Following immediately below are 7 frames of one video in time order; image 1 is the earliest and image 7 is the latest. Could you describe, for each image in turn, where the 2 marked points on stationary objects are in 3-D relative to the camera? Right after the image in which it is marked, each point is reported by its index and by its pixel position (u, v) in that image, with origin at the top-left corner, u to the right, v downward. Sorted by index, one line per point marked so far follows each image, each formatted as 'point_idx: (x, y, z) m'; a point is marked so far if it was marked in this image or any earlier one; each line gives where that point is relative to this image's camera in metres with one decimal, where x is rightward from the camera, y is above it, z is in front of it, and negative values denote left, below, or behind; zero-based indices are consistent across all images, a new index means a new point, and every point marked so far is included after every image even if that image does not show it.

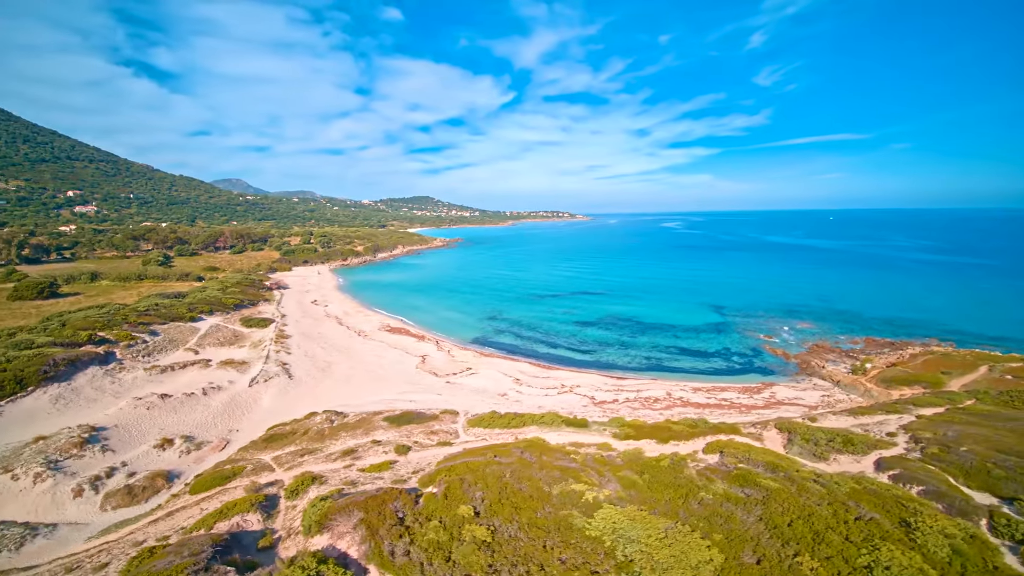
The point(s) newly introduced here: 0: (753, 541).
0: (+6.0, -6.3, +11.4) m
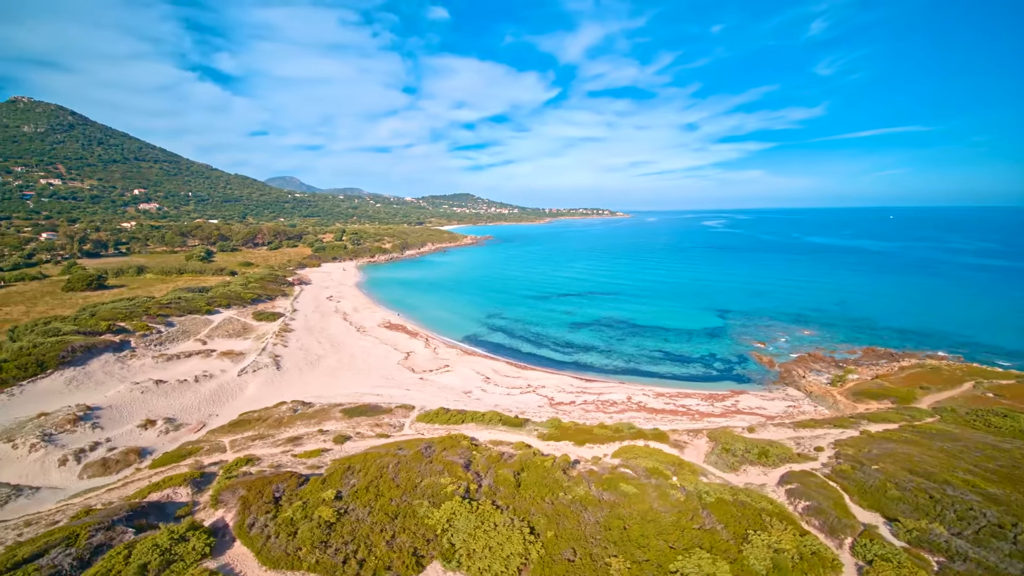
0: (+1.8, -6.7, +12.2) m
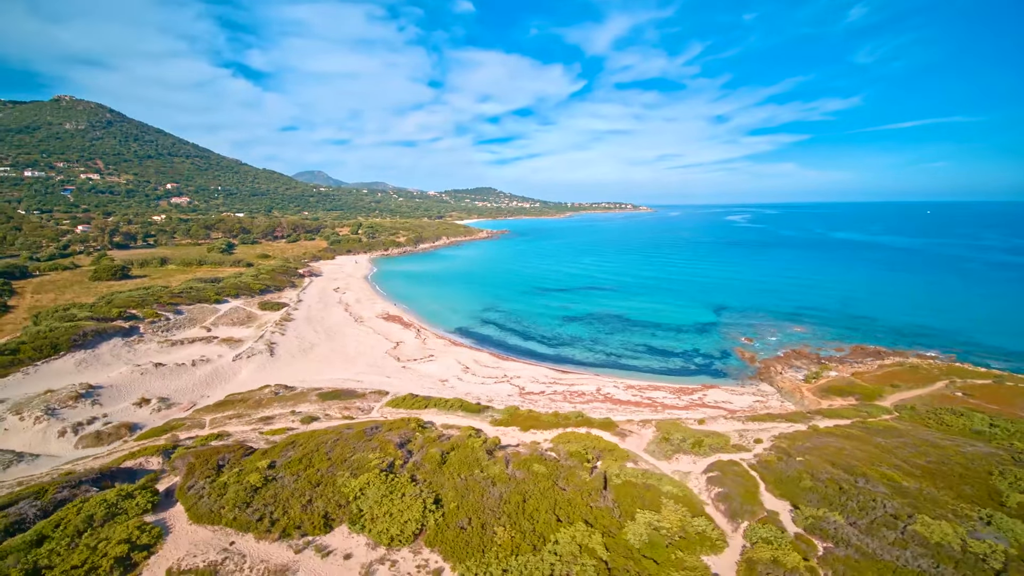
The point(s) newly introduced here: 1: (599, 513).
0: (-1.0, -6.5, +13.4) m
1: (+2.5, -6.6, +13.4) m
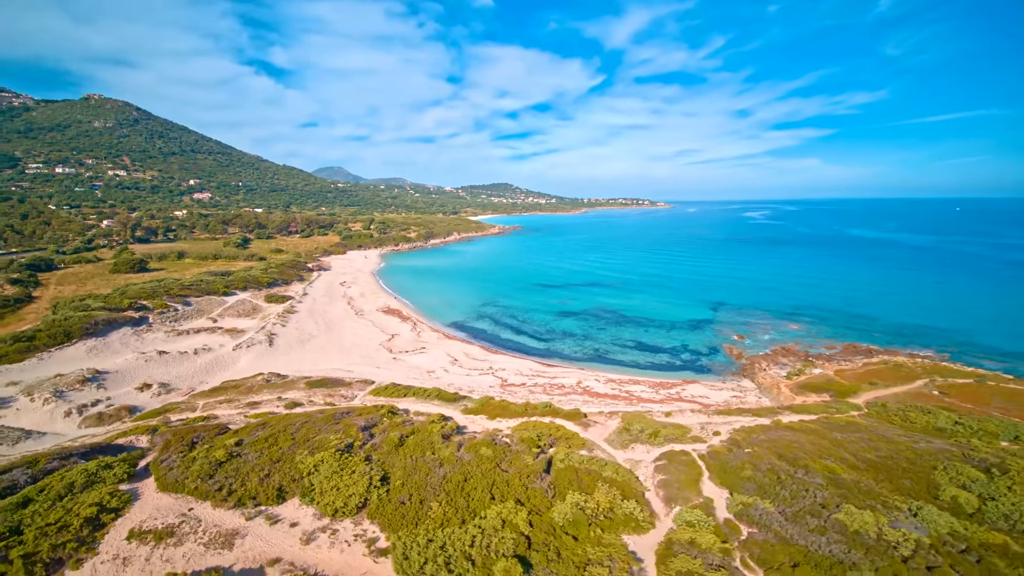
0: (-2.9, -6.3, +14.4) m
1: (+0.6, -6.4, +14.3) m
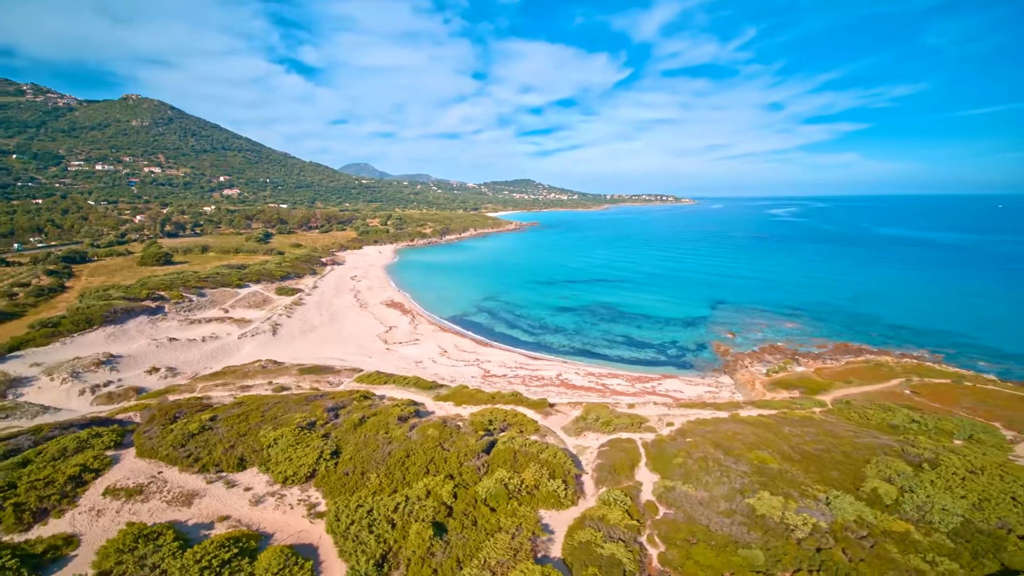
0: (-5.1, -6.0, +15.9) m
1: (-1.6, -6.2, +15.6) m
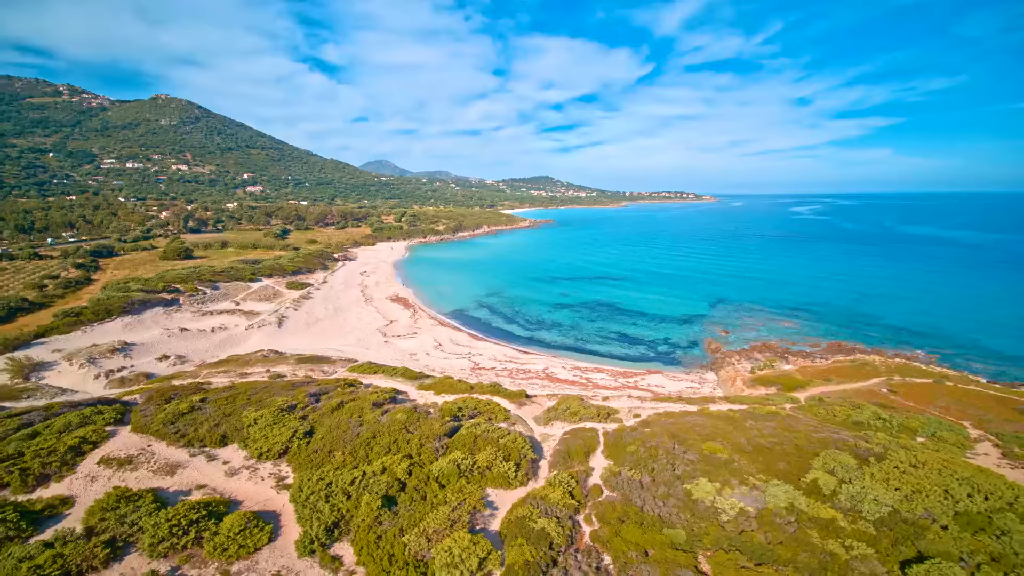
0: (-6.7, -5.8, +17.3) m
1: (-3.2, -6.0, +16.8) m
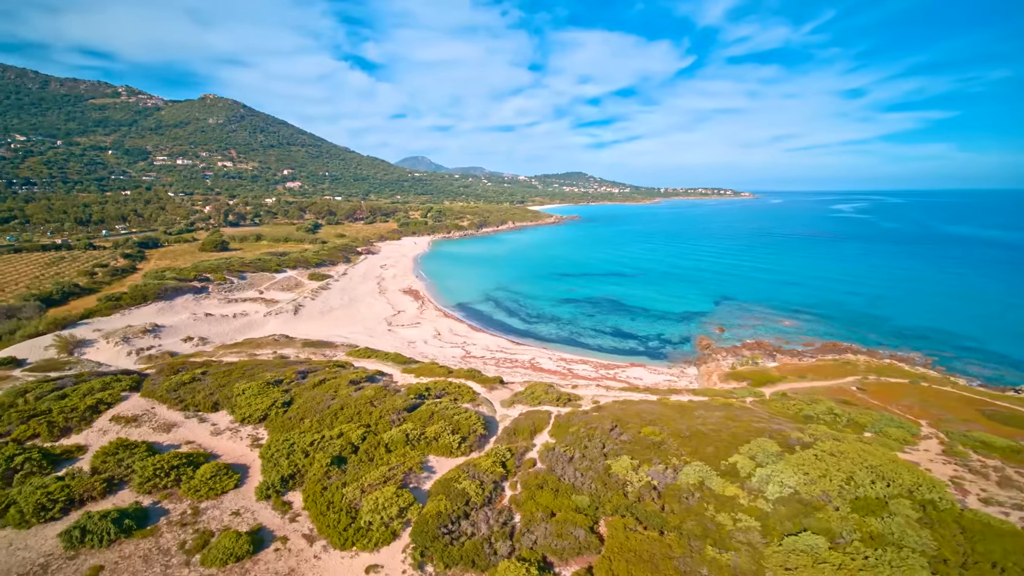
0: (-8.8, -5.3, +19.7) m
1: (-5.4, -5.5, +19.0) m
